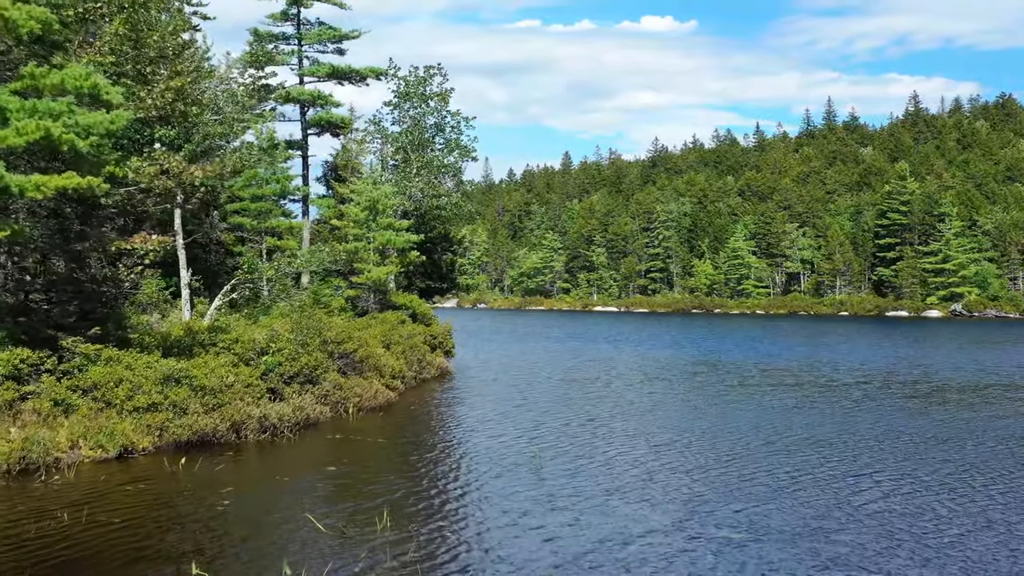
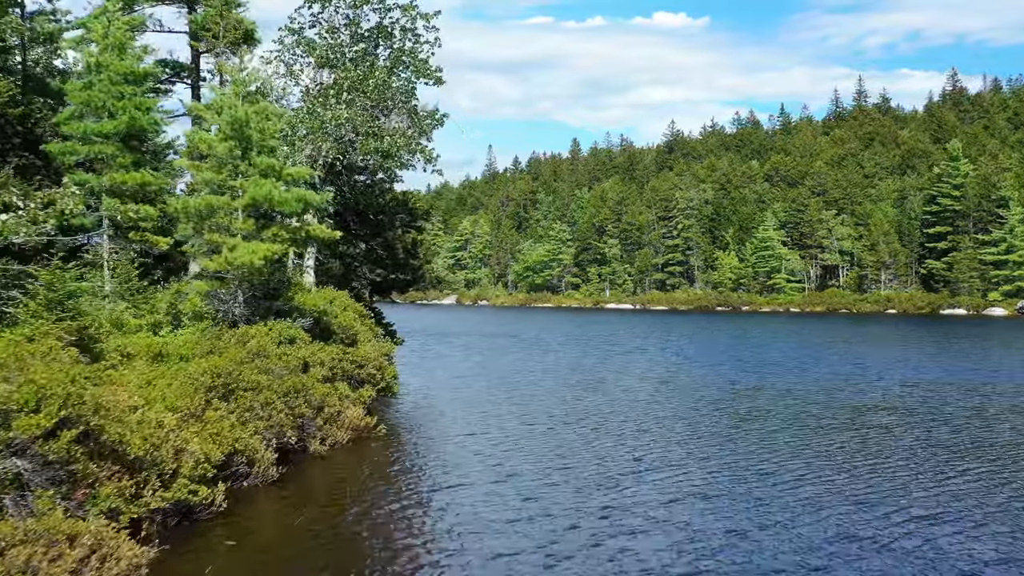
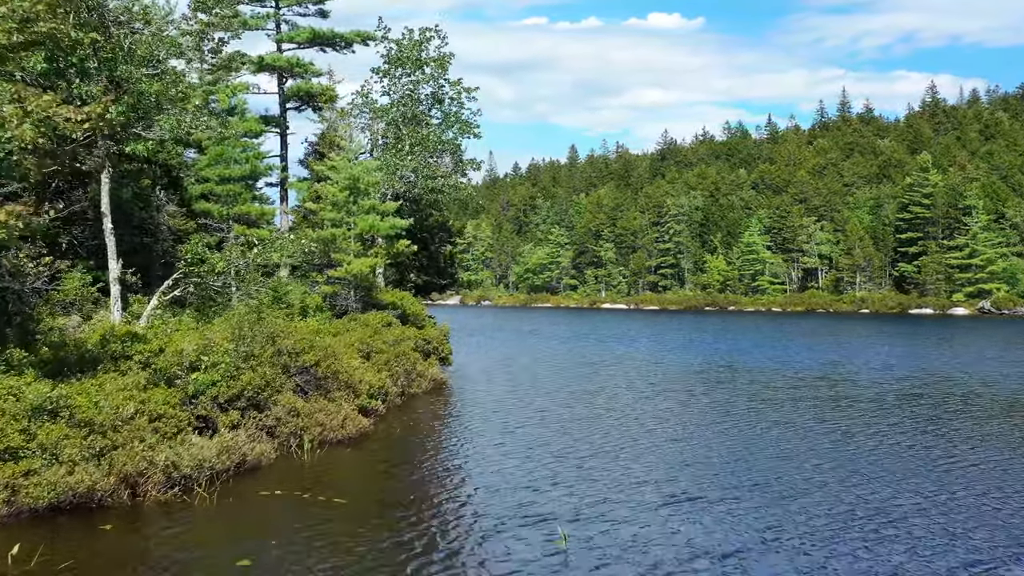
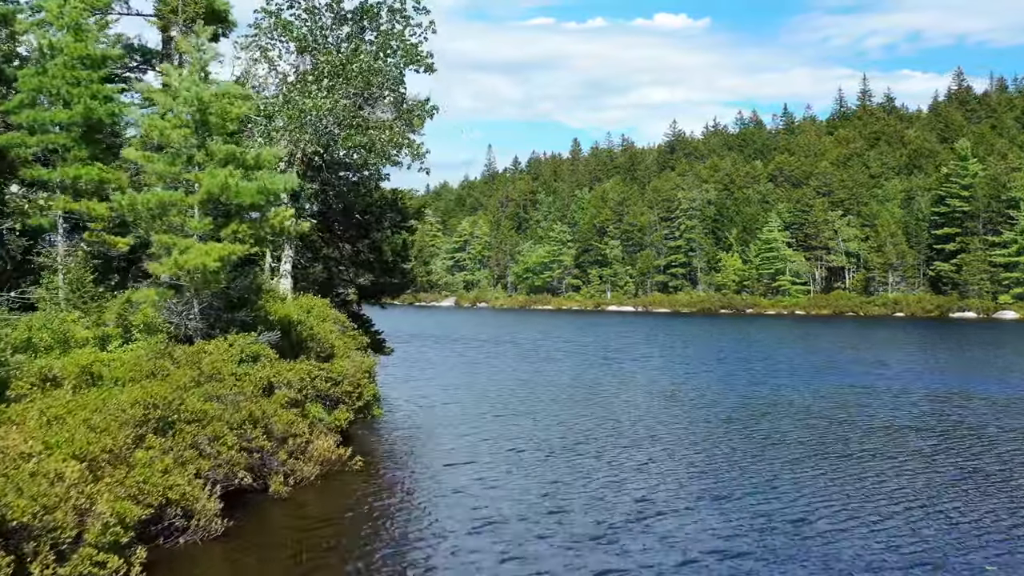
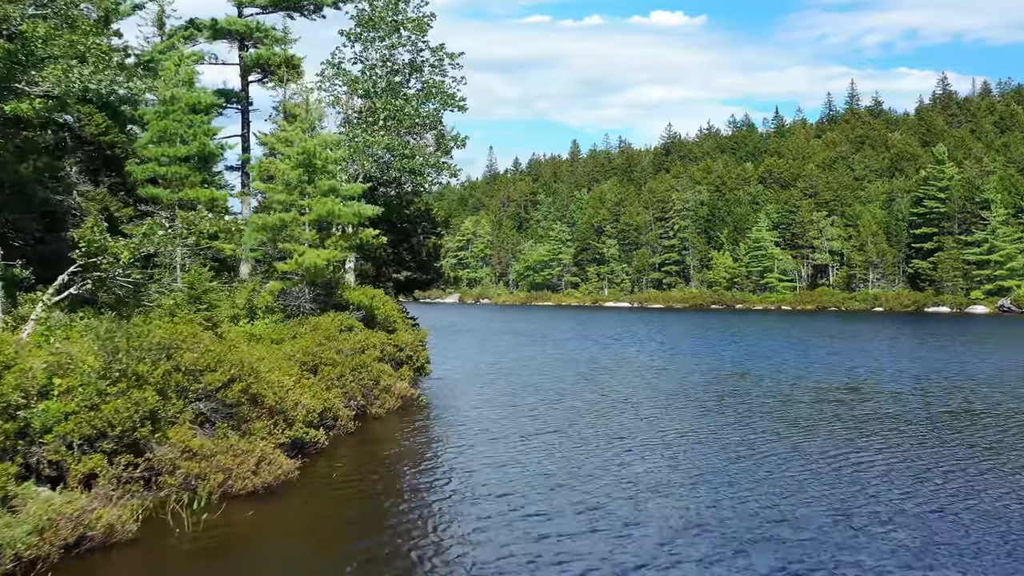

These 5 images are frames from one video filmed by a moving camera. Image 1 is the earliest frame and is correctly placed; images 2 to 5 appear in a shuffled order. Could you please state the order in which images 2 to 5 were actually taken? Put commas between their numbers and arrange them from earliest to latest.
3, 5, 2, 4
